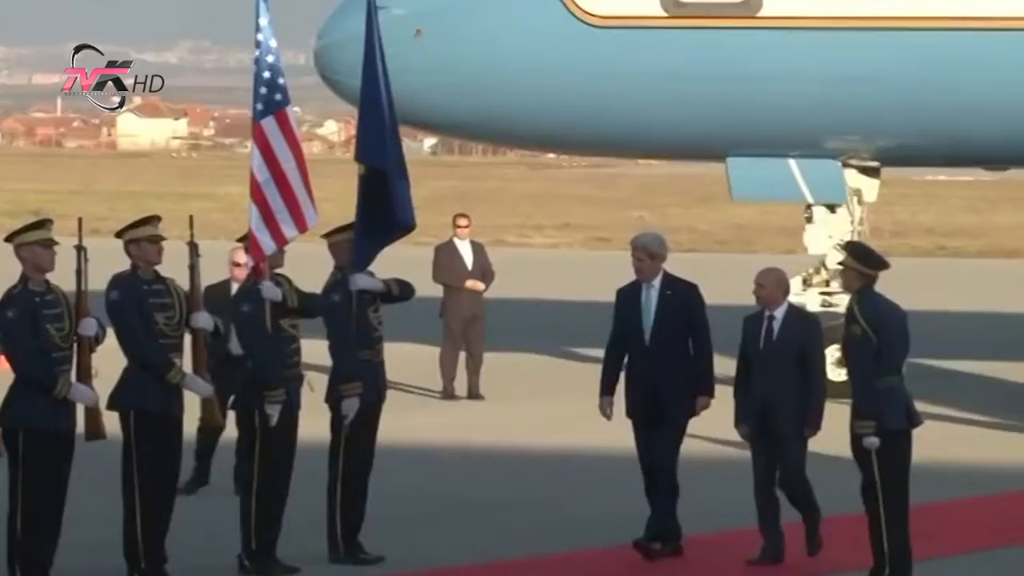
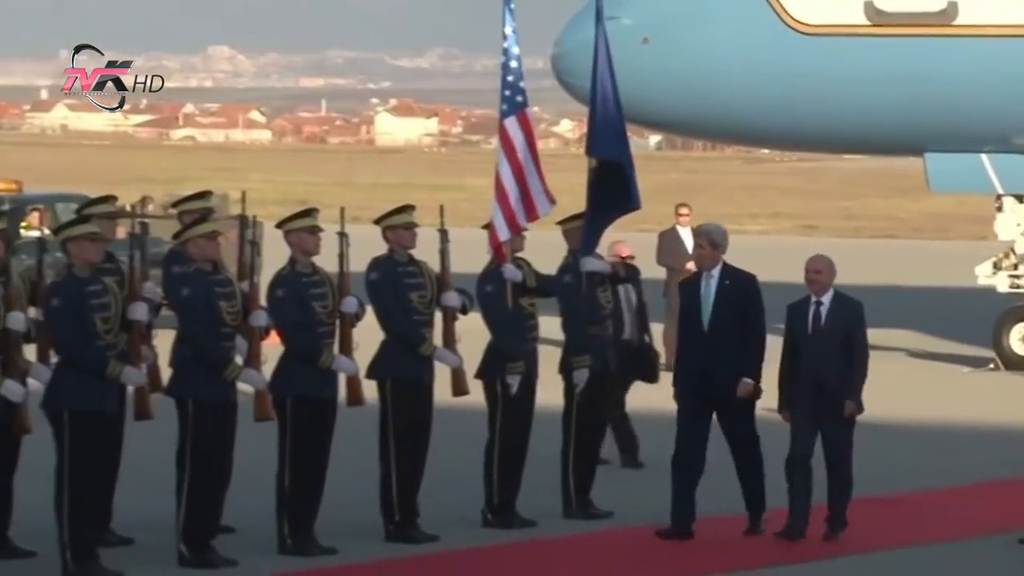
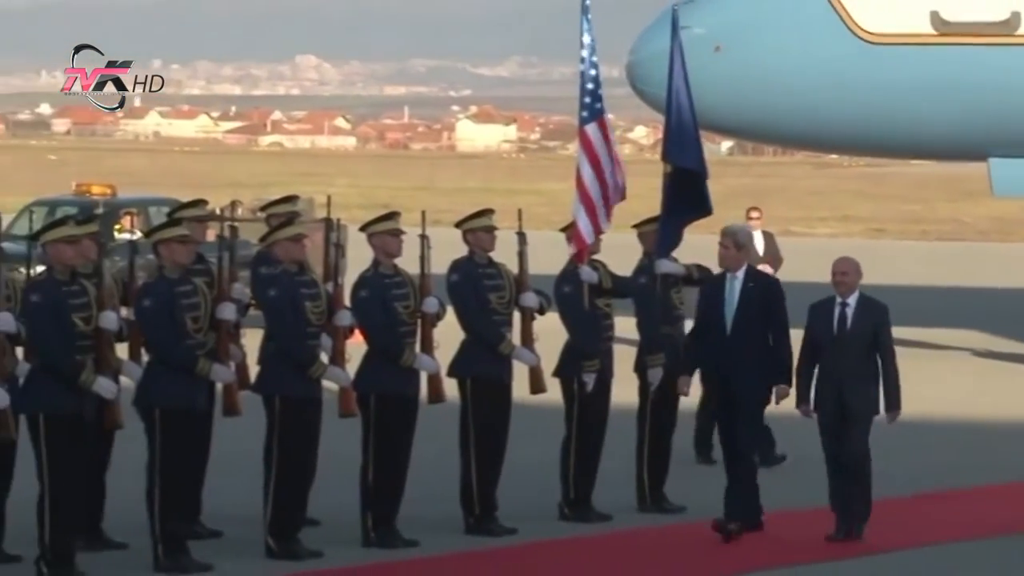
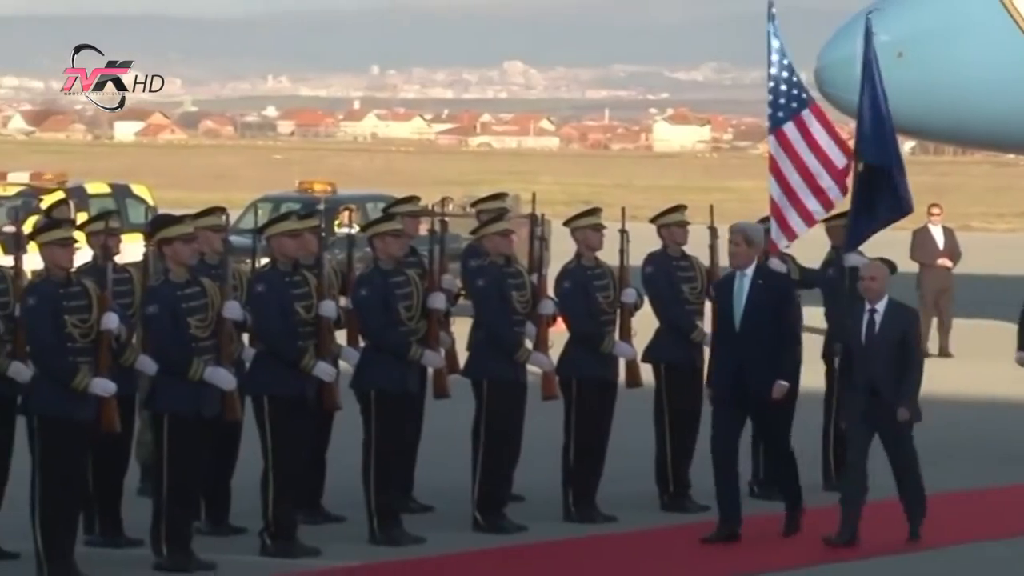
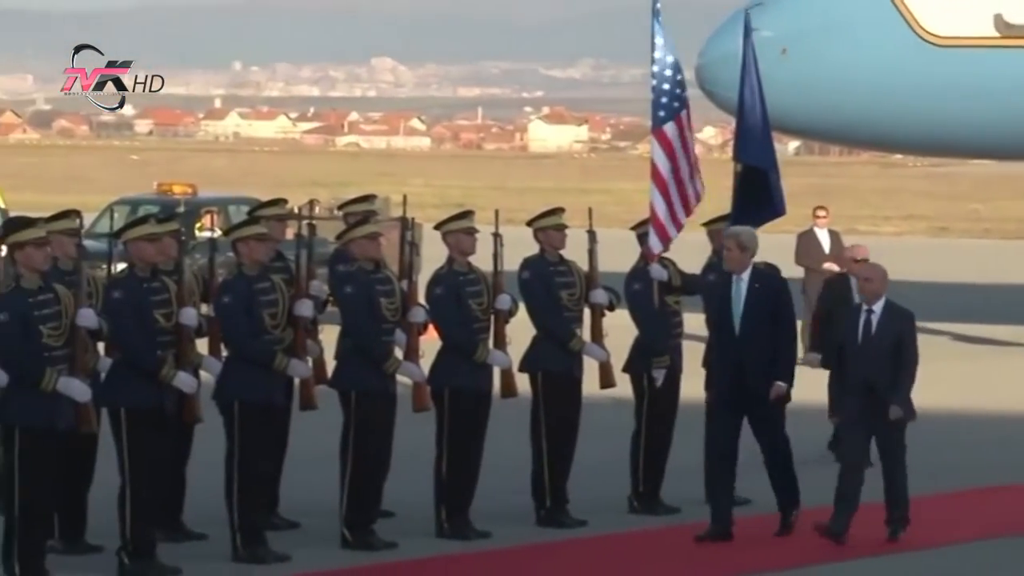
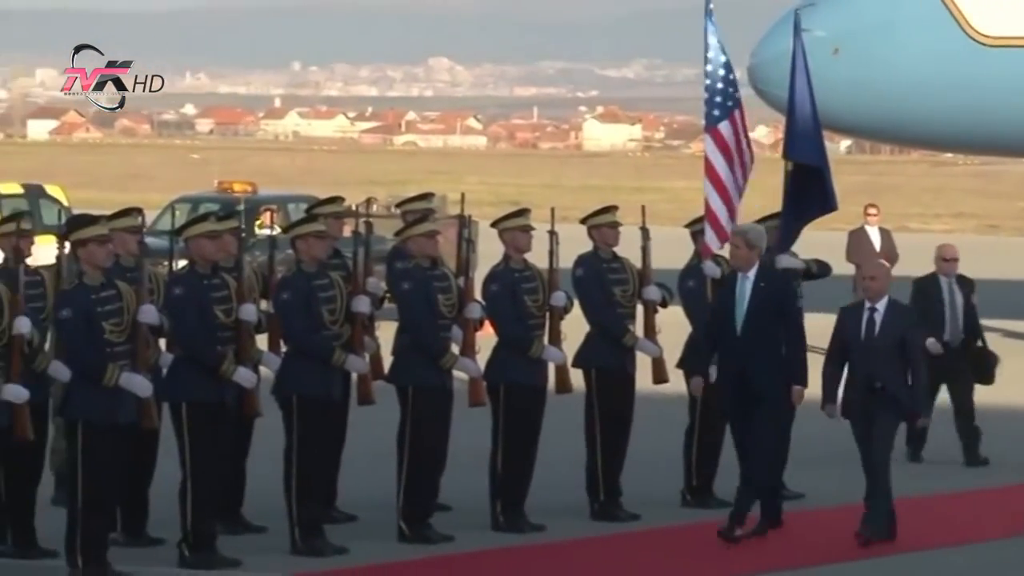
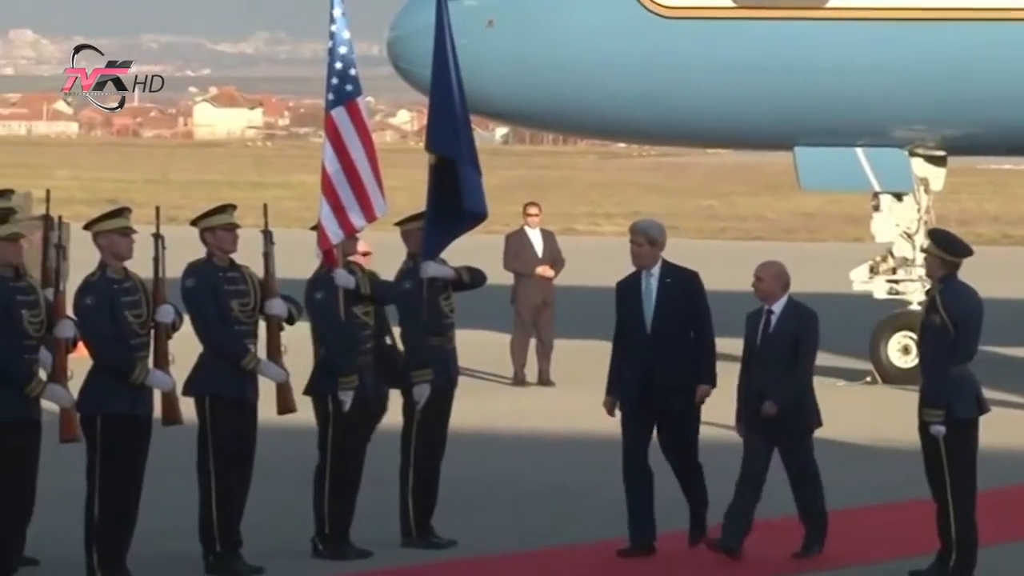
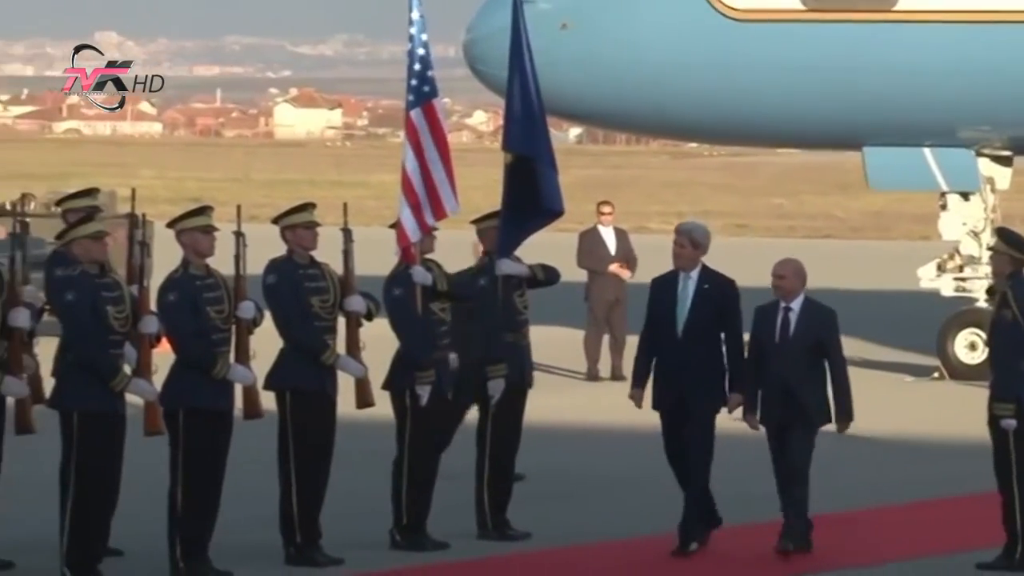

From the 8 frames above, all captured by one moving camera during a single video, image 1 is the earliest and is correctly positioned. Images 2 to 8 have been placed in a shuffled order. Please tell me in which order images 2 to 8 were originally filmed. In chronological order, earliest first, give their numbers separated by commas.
7, 8, 2, 3, 5, 6, 4
